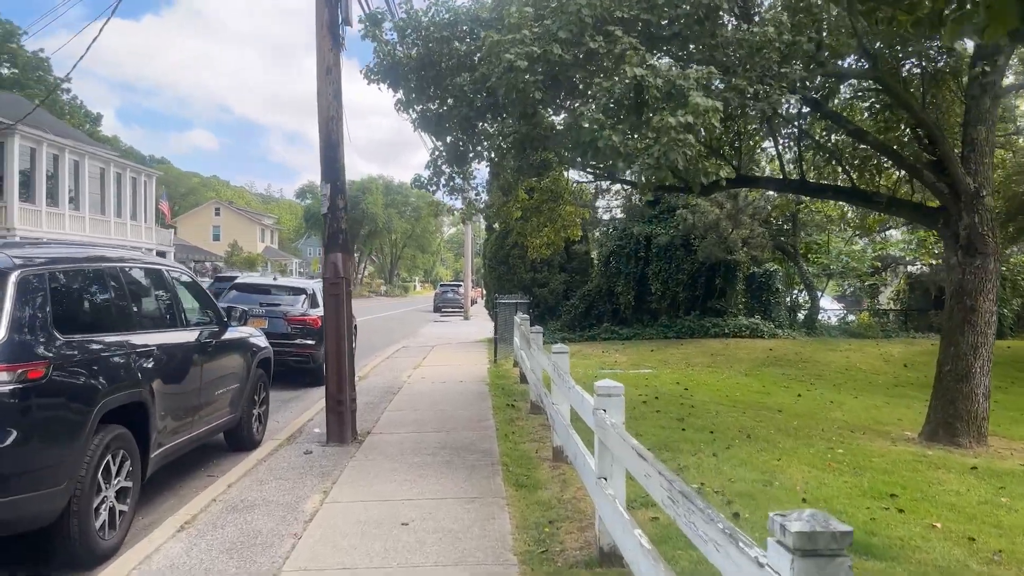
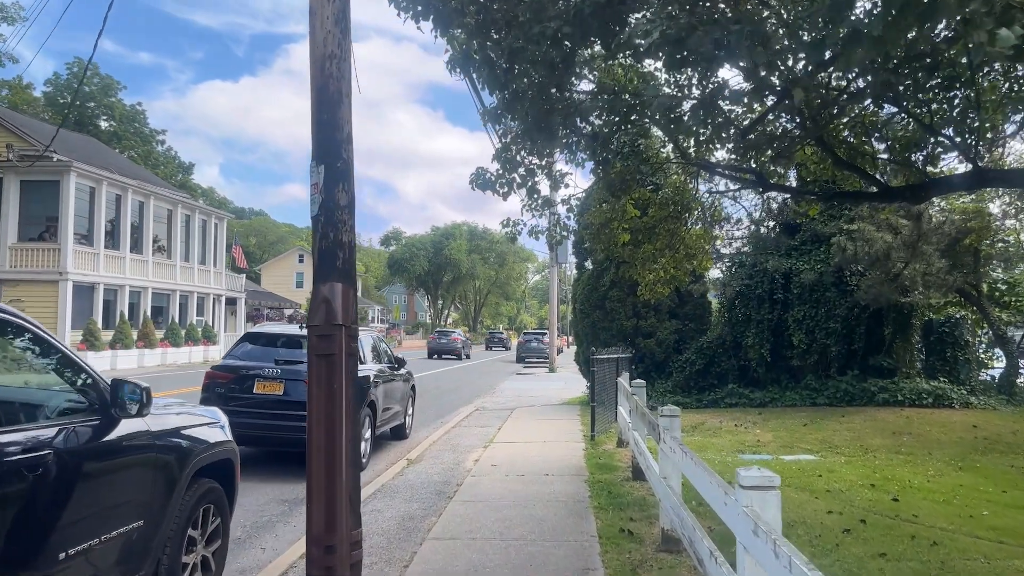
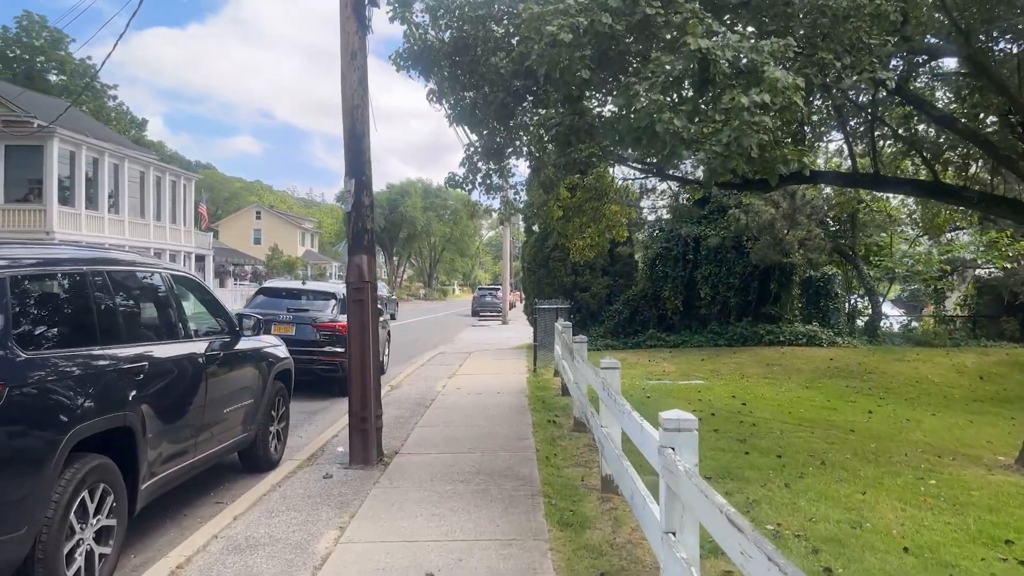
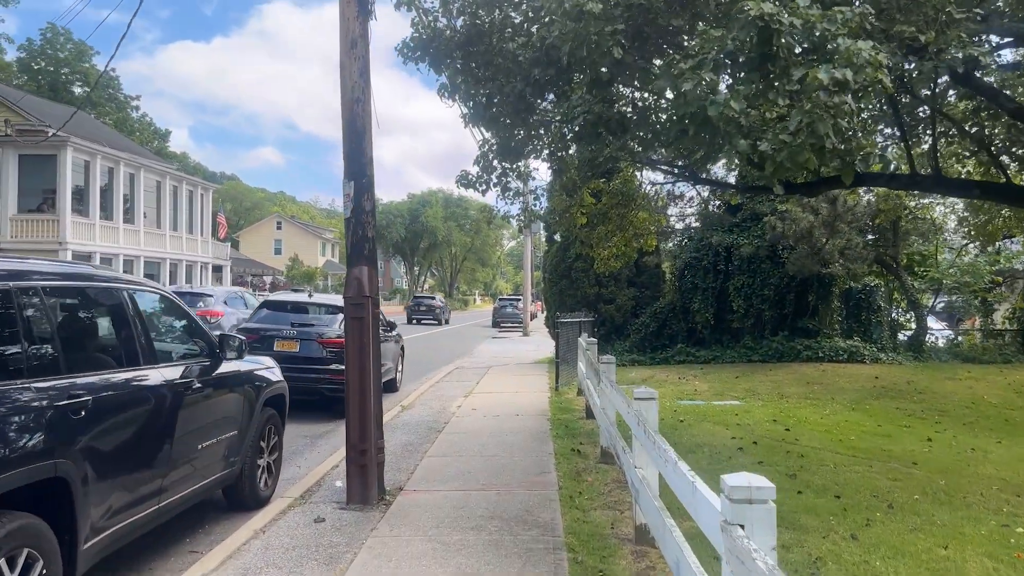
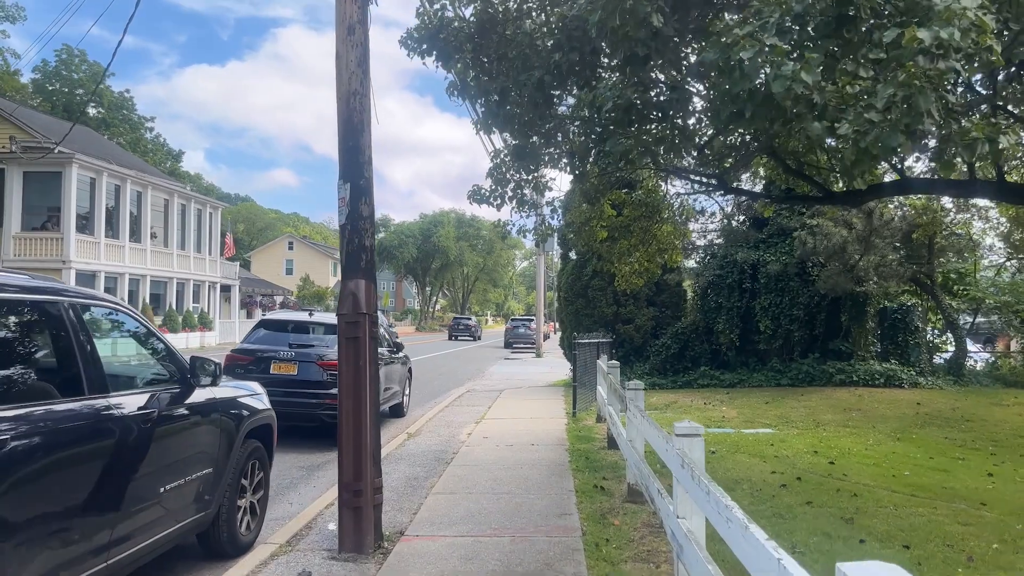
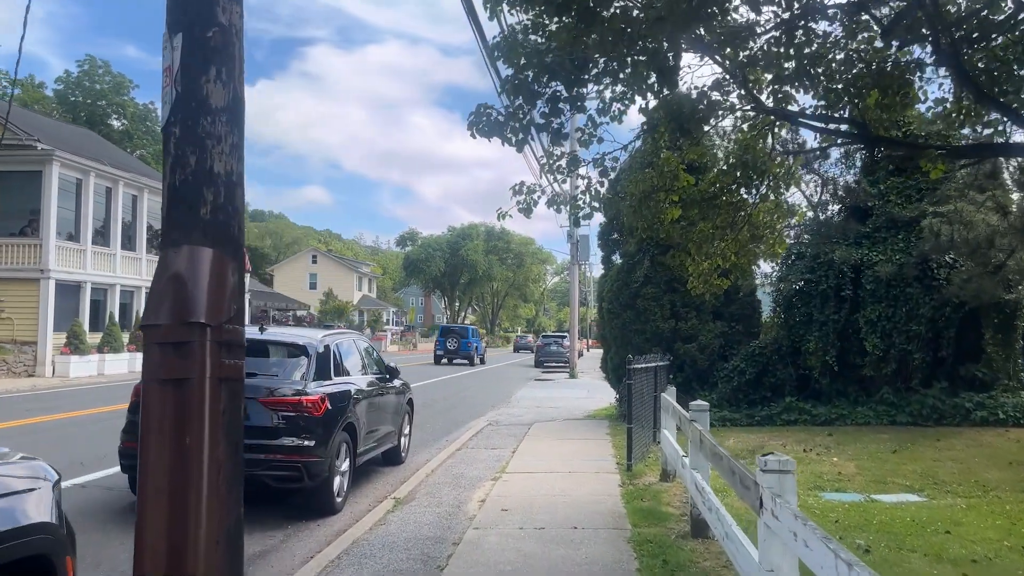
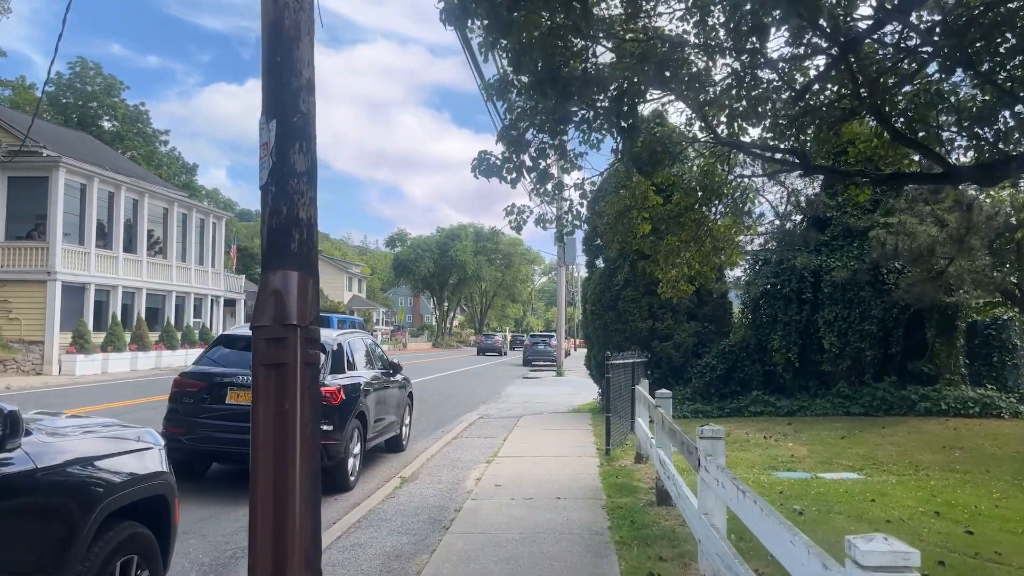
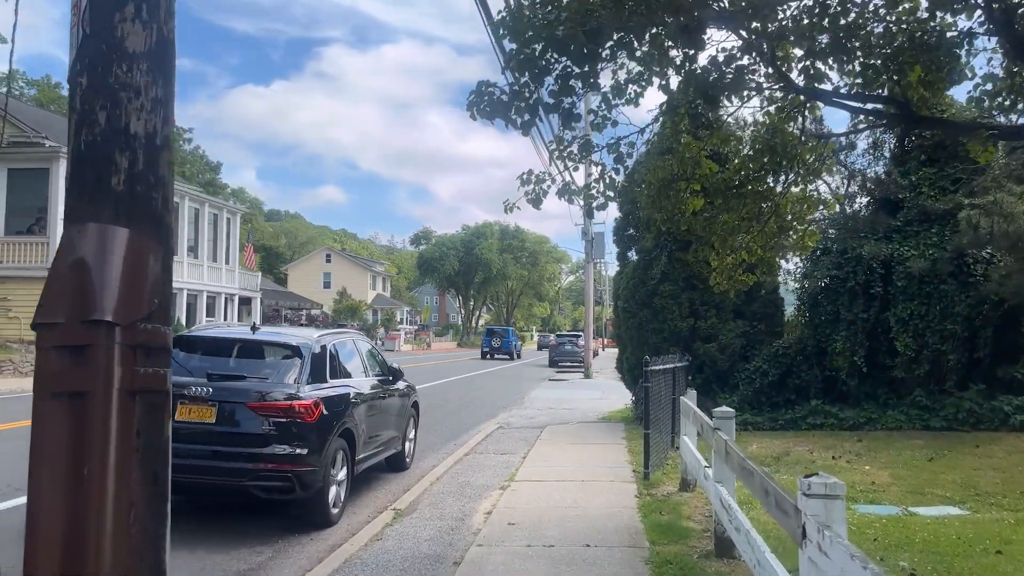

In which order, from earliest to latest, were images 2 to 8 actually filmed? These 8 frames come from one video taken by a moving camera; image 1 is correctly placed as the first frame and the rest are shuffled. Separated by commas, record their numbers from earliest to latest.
3, 4, 5, 2, 7, 6, 8
